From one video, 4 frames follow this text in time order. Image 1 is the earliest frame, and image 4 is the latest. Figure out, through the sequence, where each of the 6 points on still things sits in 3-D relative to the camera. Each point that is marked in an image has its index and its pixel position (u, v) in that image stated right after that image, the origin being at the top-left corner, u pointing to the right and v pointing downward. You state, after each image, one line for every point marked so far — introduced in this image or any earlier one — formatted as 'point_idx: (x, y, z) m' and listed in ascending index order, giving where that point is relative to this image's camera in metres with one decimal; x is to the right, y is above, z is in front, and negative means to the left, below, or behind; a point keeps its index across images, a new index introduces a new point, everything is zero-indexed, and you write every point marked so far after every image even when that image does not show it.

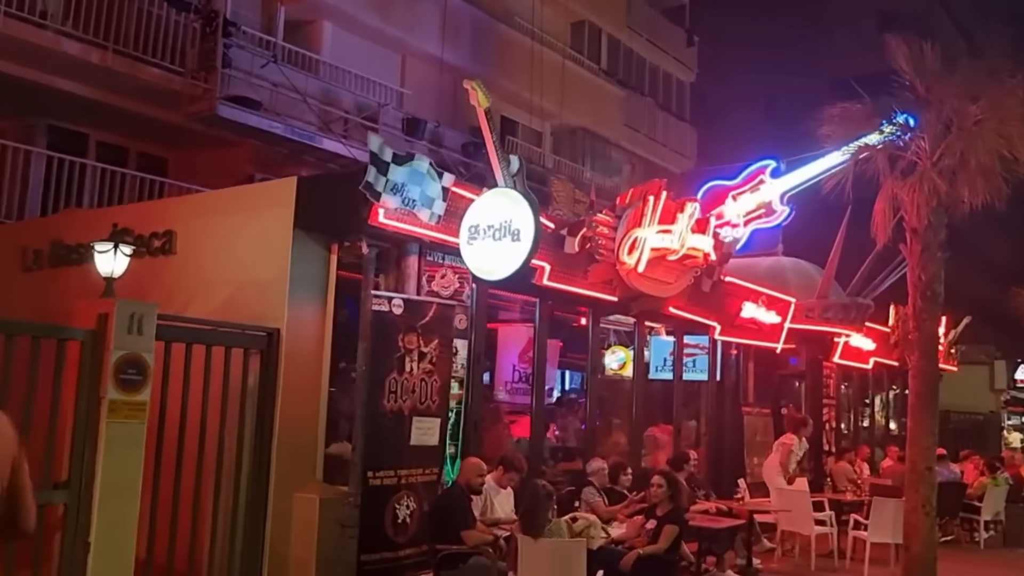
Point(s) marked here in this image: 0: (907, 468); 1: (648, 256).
0: (+4.6, -2.1, +10.9) m
1: (+1.5, +0.4, +10.6) m
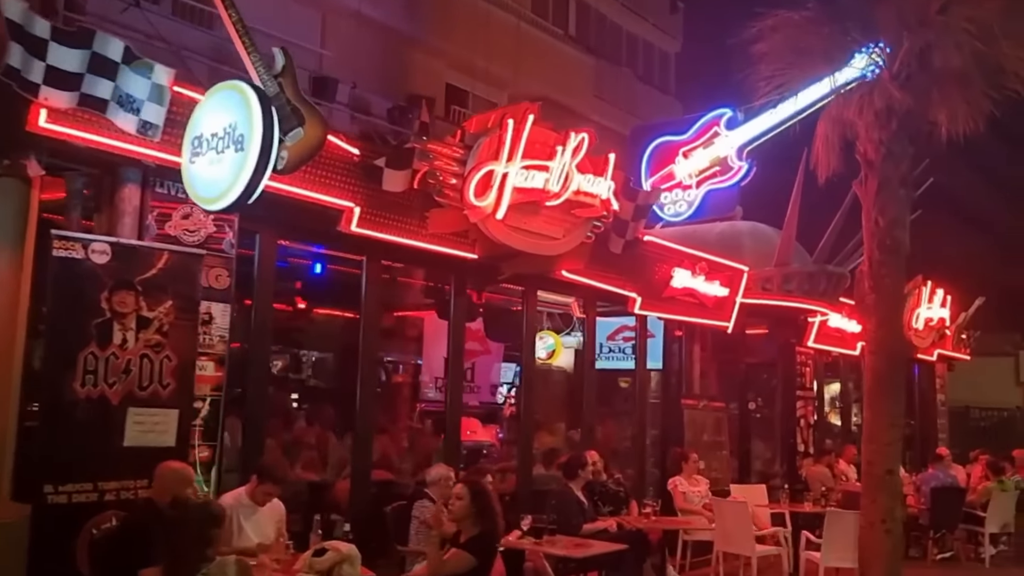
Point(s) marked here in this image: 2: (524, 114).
0: (+3.1, -1.6, +8.3) m
1: (0.0, +0.8, +8.1) m
2: (+0.1, +1.5, +8.1) m
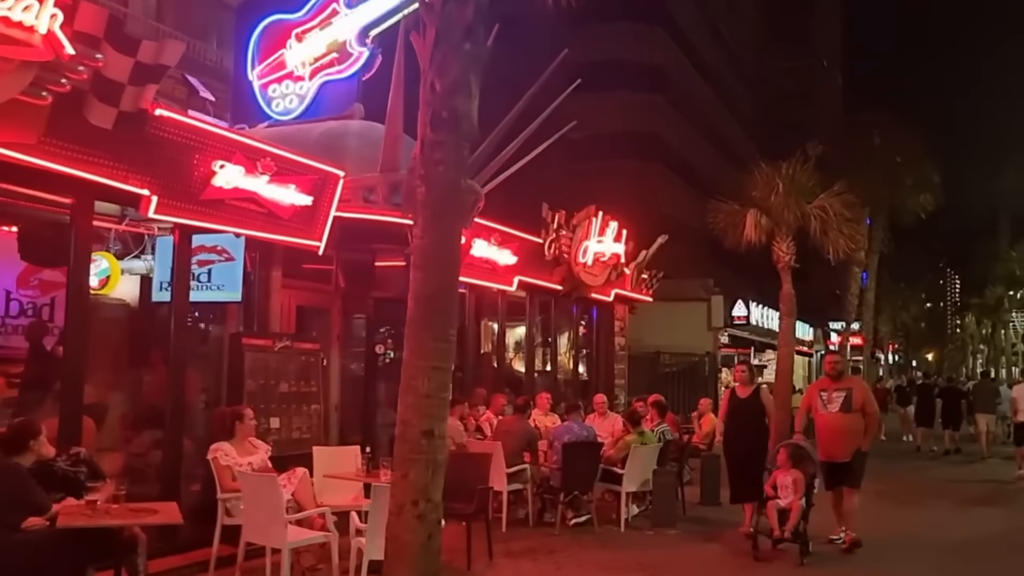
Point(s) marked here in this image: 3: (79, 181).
0: (-0.7, -0.9, +5.9) m
1: (-3.6, +1.5, +4.8) m
2: (-3.5, +2.2, +4.9) m
3: (-3.4, +0.8, +7.3) m
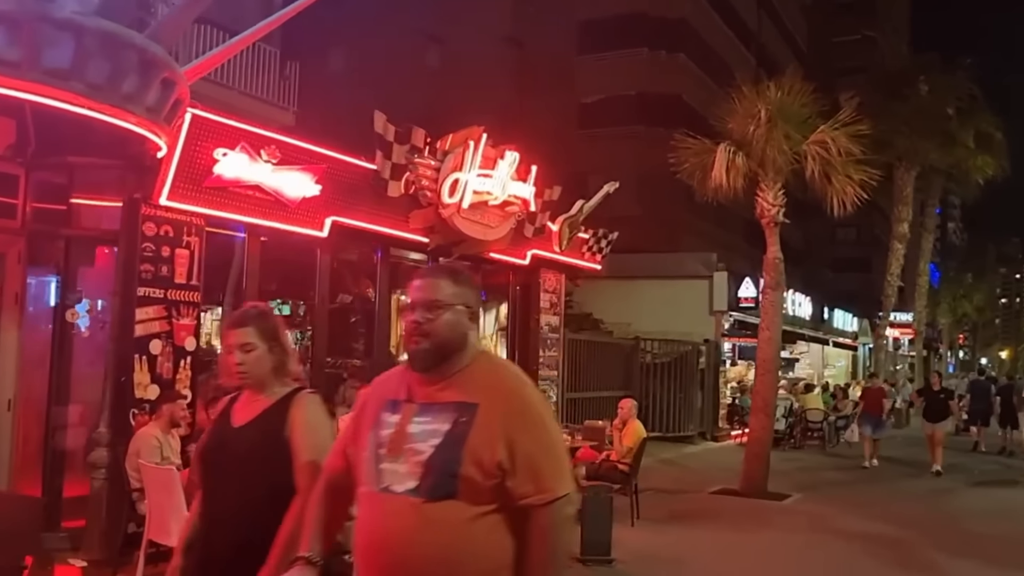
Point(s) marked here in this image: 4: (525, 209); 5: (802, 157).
0: (-3.2, -0.4, +1.6) m
1: (-6.2, +2.0, +0.7) m
2: (-6.0, +2.7, +0.7) m
3: (-5.7, +1.4, +3.2) m
4: (+0.2, +1.0, +12.5) m
5: (+4.5, +2.0, +14.6) m
